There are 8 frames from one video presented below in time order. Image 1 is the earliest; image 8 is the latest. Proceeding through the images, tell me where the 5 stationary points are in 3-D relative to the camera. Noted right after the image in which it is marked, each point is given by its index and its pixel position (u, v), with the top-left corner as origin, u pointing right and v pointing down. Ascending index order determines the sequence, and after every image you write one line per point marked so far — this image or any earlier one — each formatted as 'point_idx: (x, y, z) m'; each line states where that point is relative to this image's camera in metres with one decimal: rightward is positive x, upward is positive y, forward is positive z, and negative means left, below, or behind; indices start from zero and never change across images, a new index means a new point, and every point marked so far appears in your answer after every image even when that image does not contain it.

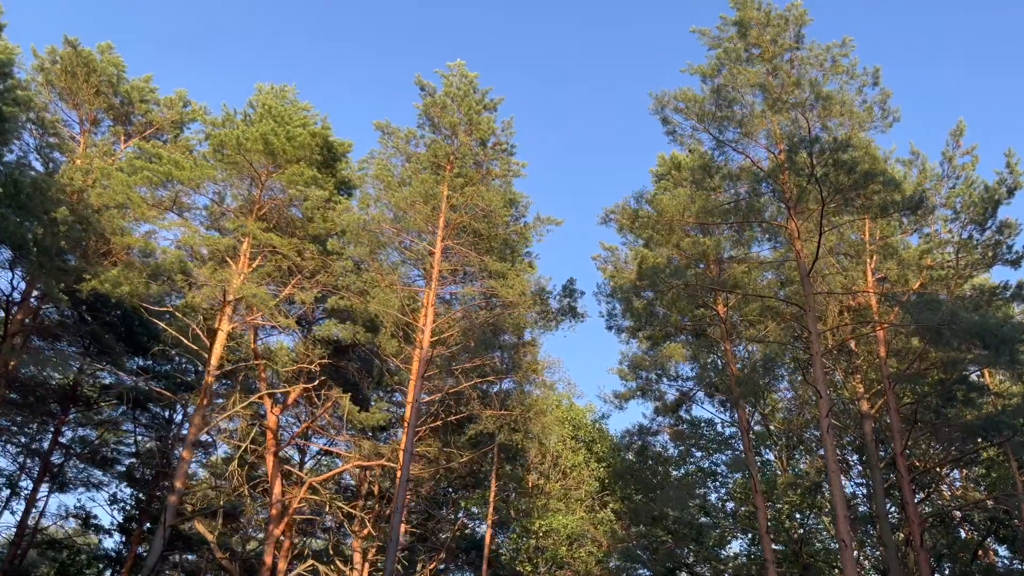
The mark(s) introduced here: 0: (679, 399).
0: (+2.9, -1.9, +14.7) m
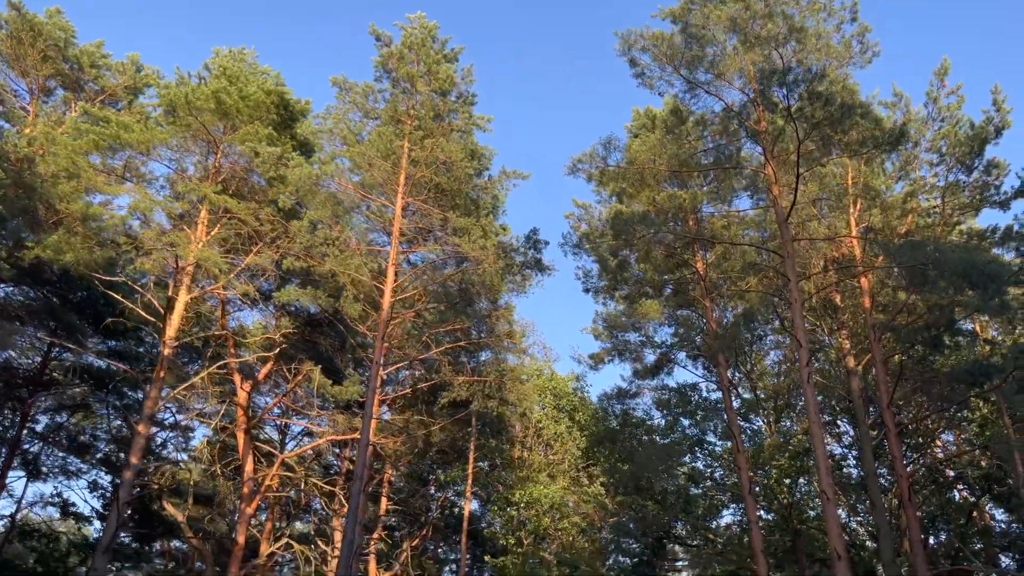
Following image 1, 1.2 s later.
0: (+2.5, -1.2, +14.2) m
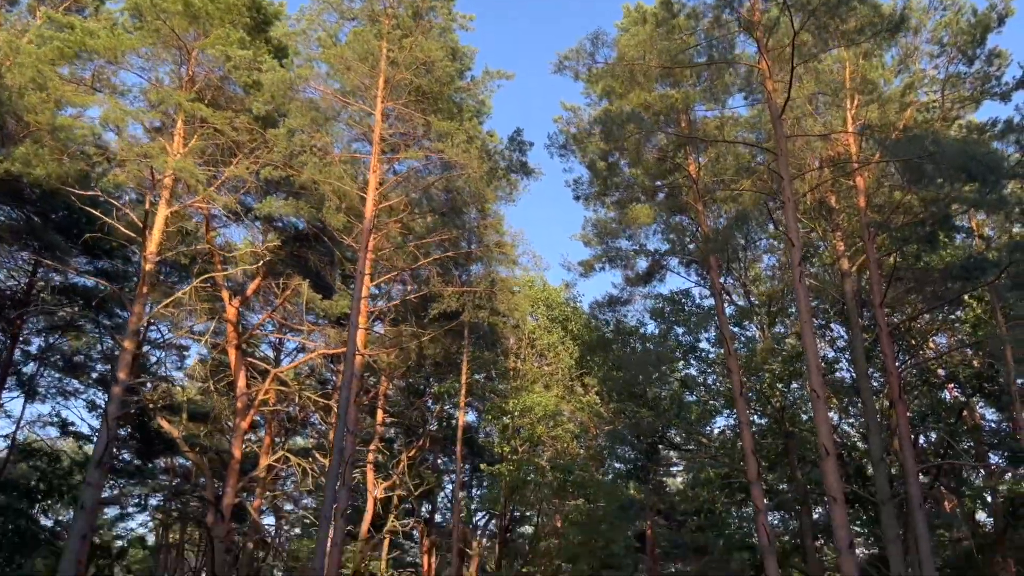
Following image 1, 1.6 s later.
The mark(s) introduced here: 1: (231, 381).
0: (+2.3, +0.3, +14.0) m
1: (-5.7, -1.9, +17.0) m
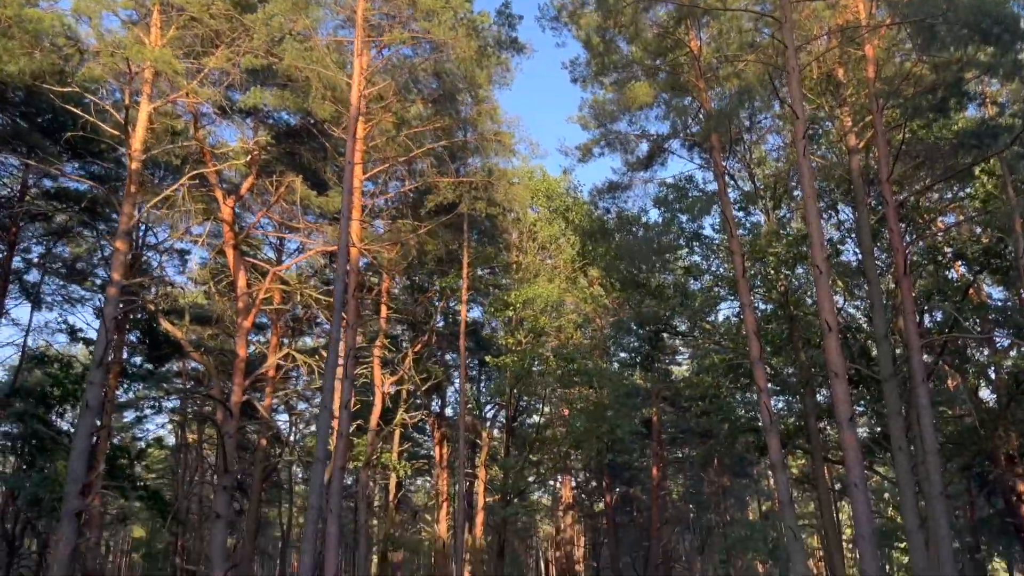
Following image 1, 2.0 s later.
0: (+2.3, +2.2, +13.6) m
1: (-5.7, +0.1, +17.0) m
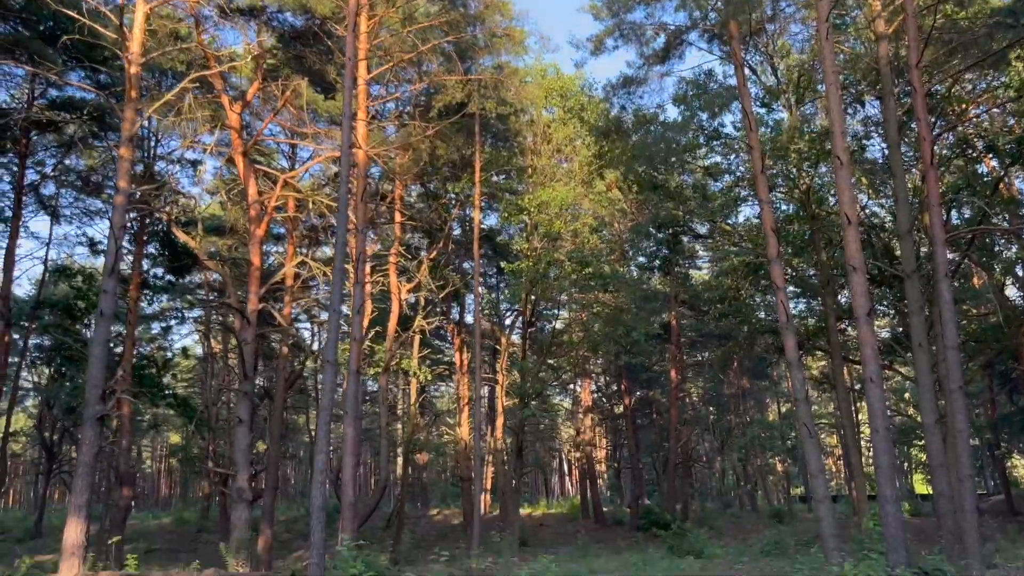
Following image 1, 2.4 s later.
0: (+2.4, +3.8, +13.0) m
1: (-5.4, +2.0, +16.8) m
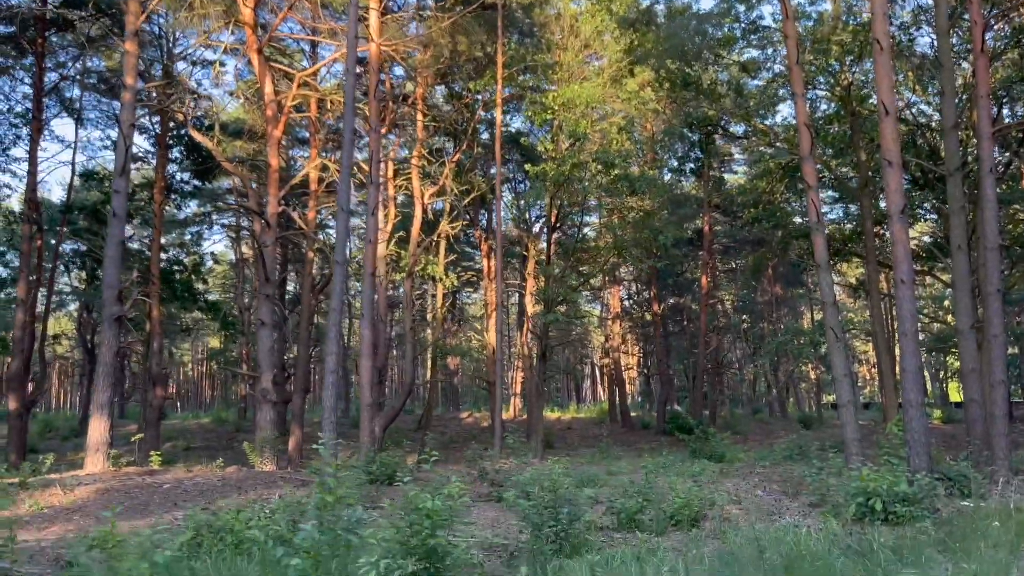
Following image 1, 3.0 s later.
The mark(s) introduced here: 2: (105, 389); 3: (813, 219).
0: (+2.7, +5.3, +12.1) m
1: (-4.9, +3.9, +16.4) m
2: (-5.0, -1.2, +10.2) m
3: (+3.8, +0.8, +10.5) m
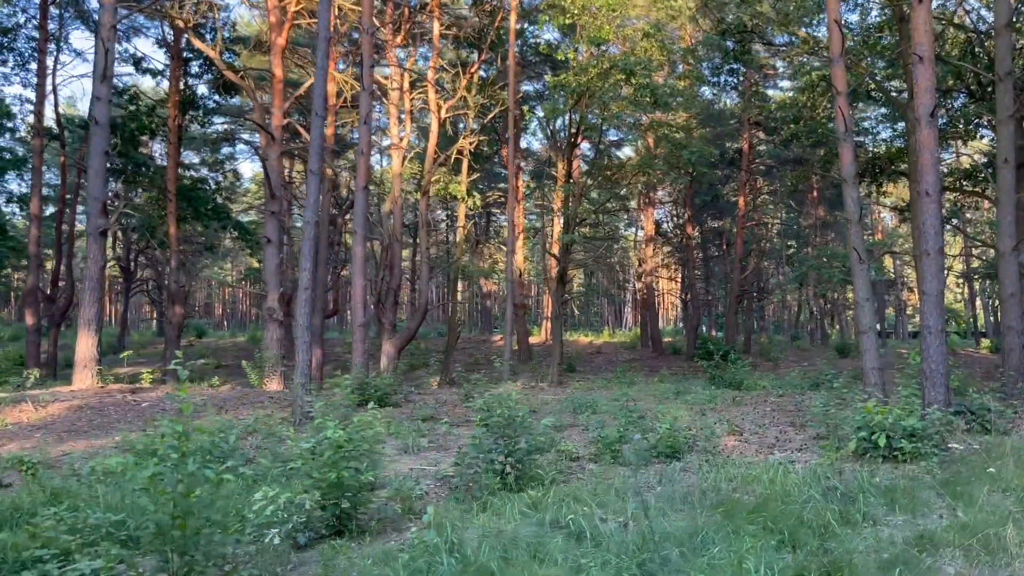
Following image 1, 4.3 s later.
0: (+2.9, +6.4, +10.8) m
1: (-4.6, +5.5, +15.6) m
2: (-5.0, -0.2, +9.9) m
3: (+3.8, +1.8, +9.5) m
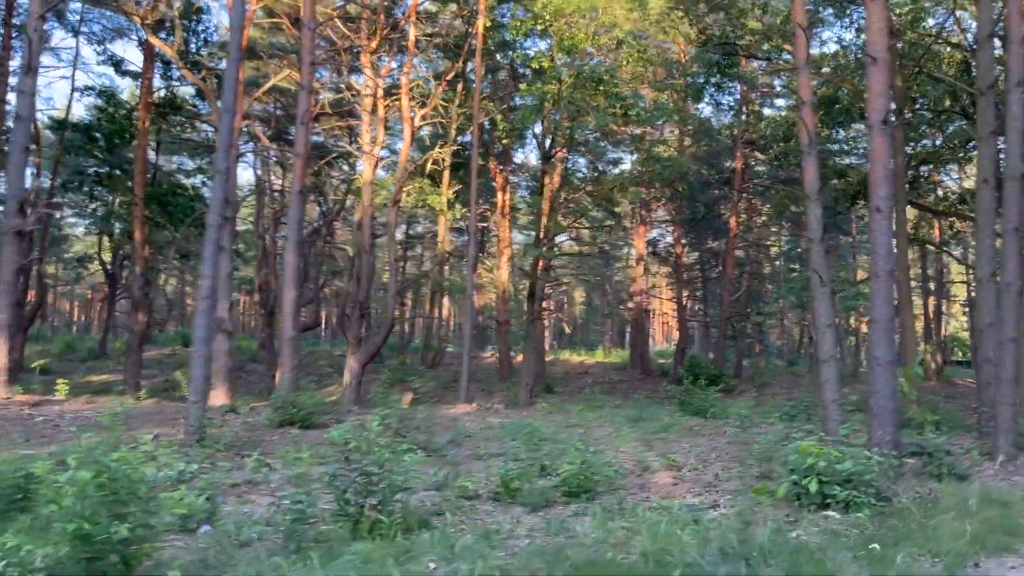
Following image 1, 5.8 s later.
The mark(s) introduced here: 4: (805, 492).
0: (+2.4, +6.1, +10.2) m
1: (-5.0, +5.3, +15.1) m
2: (-5.7, -0.2, +9.3) m
3: (+3.1, +1.5, +8.9) m
4: (+1.9, -1.3, +5.3) m
